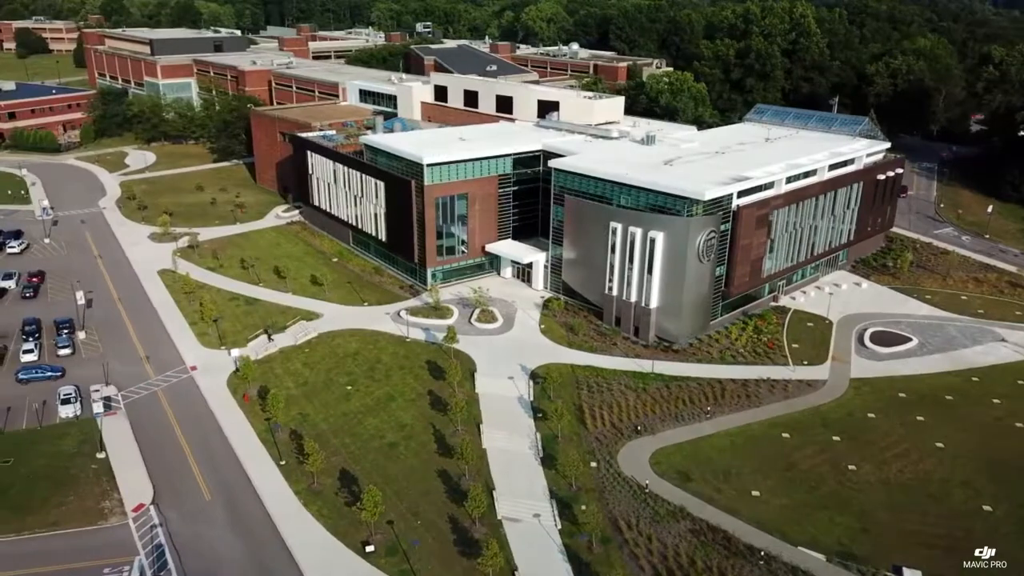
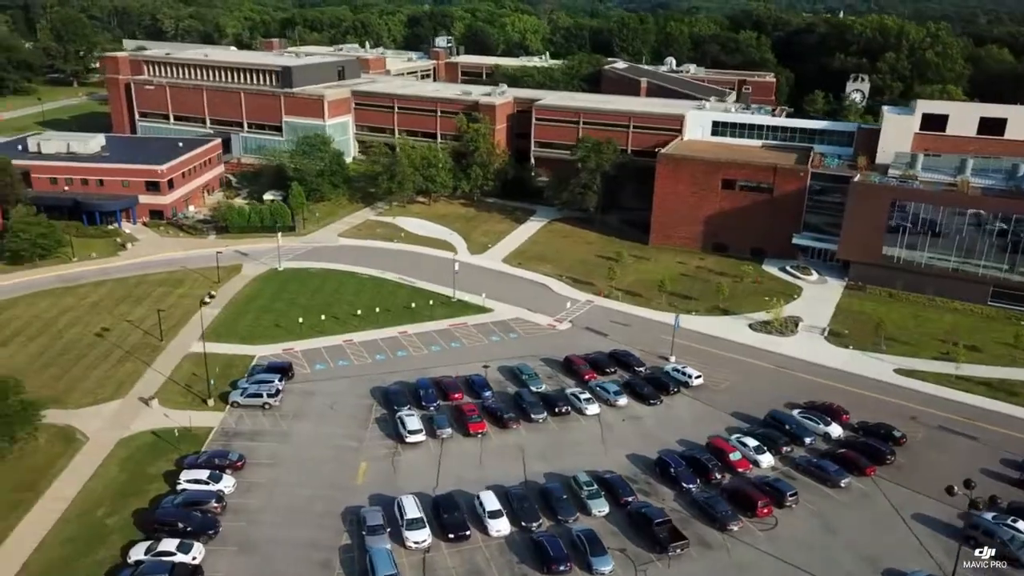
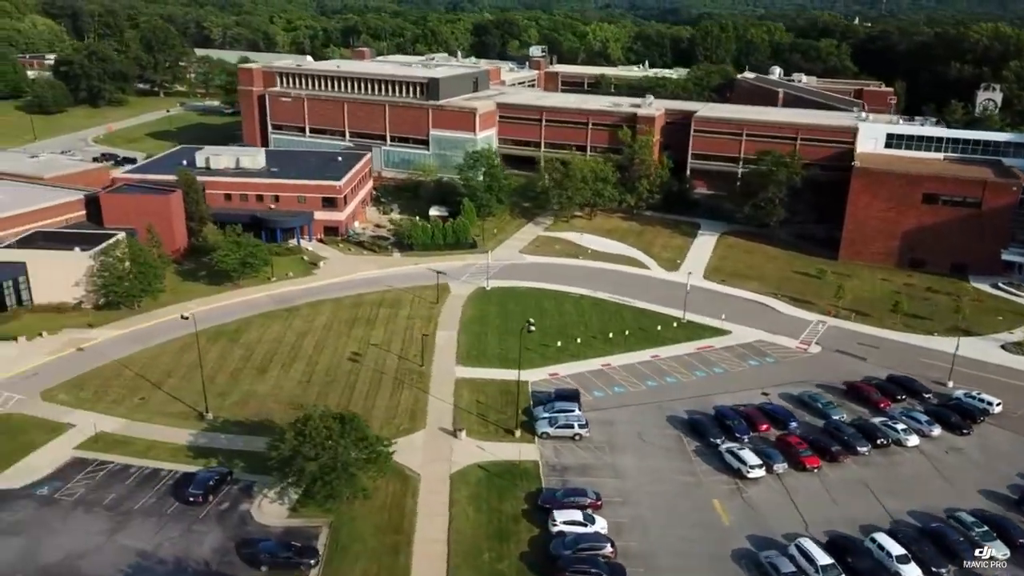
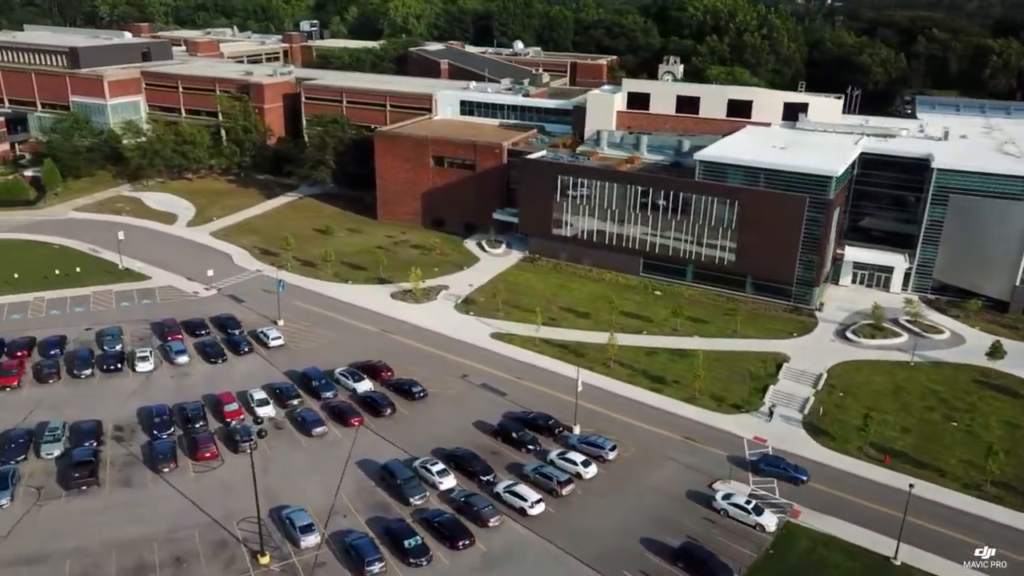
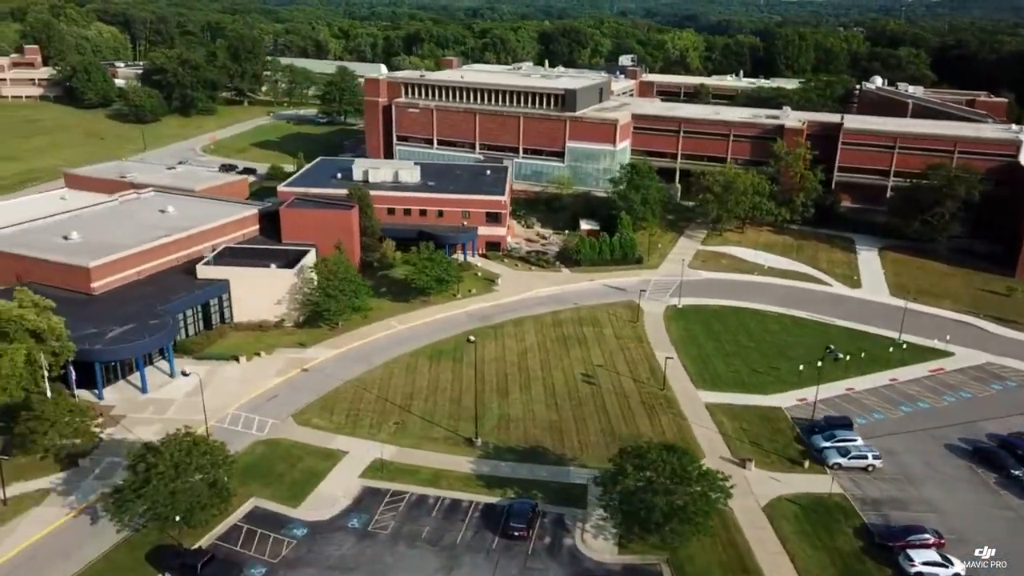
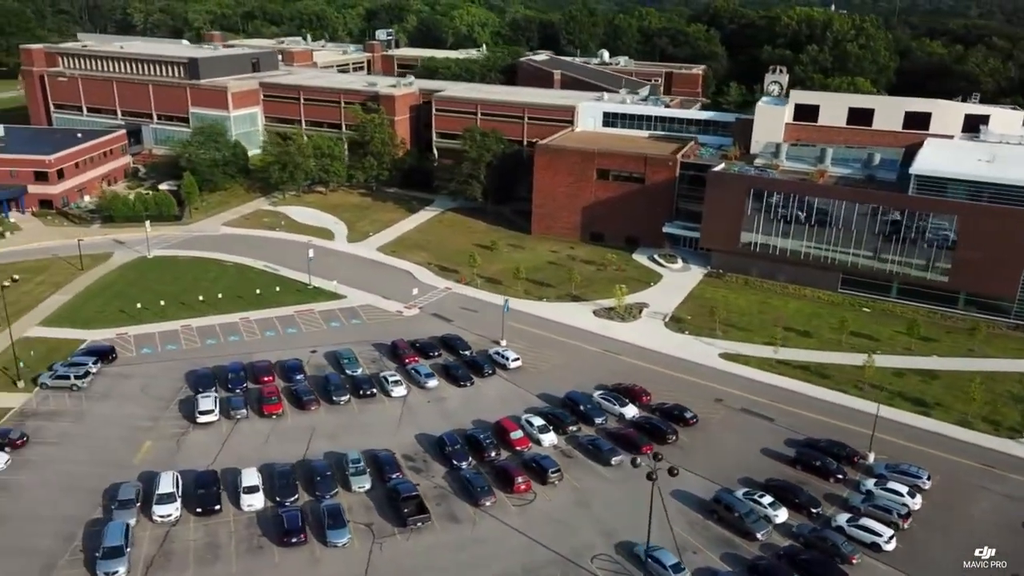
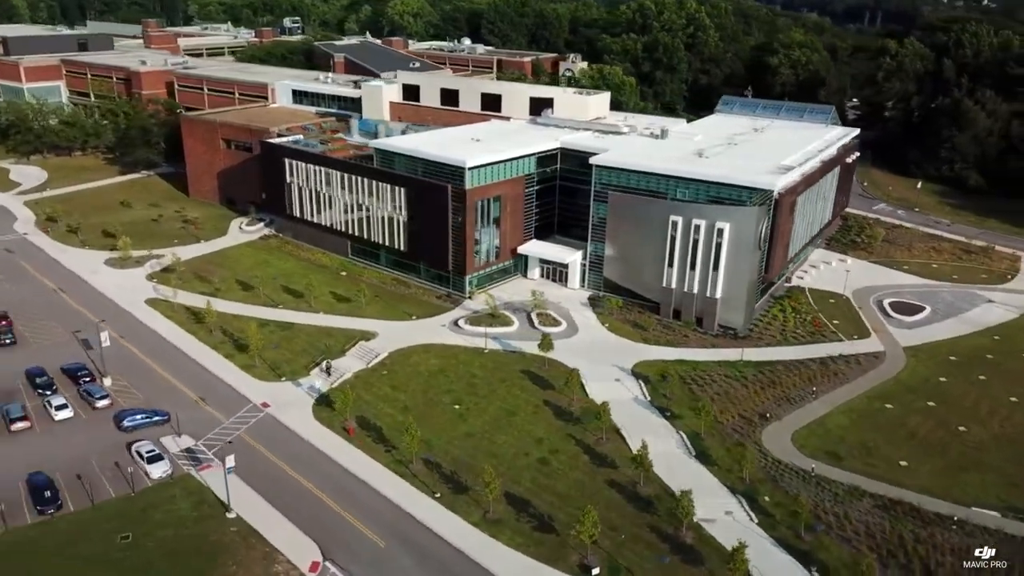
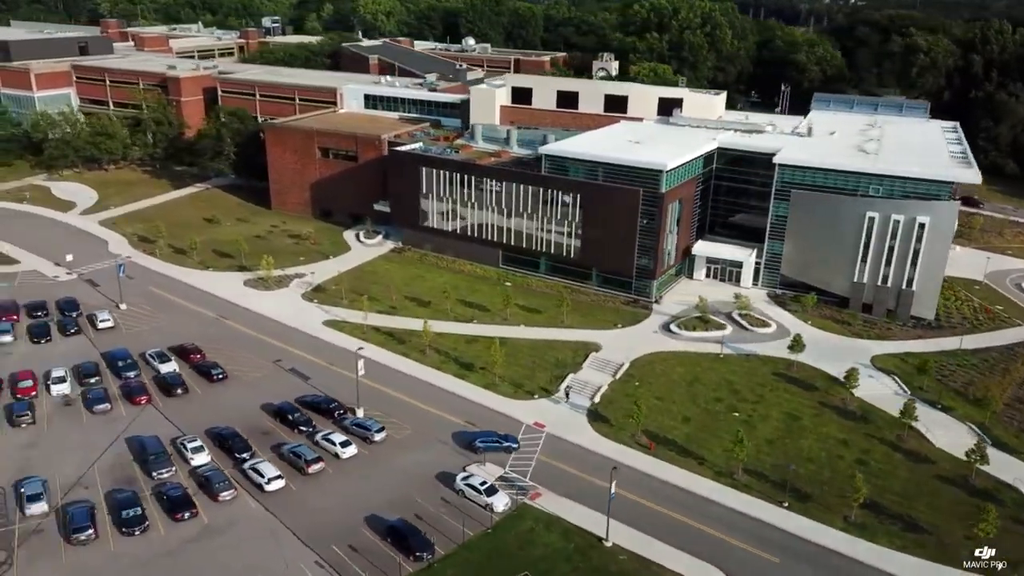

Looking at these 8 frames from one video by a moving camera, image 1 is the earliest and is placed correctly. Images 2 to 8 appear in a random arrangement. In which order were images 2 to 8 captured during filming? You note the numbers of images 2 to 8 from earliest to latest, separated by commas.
7, 8, 4, 6, 2, 3, 5
